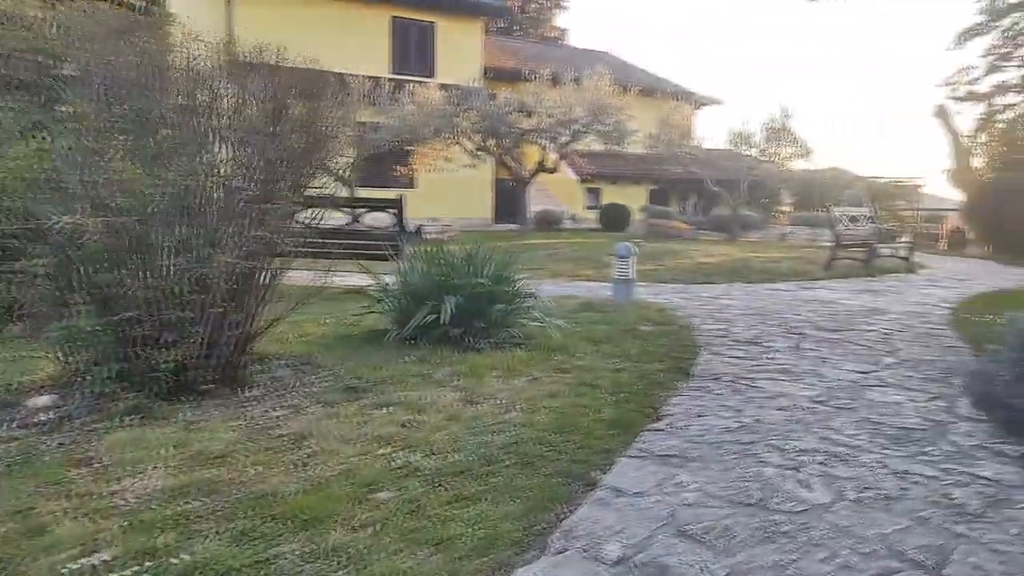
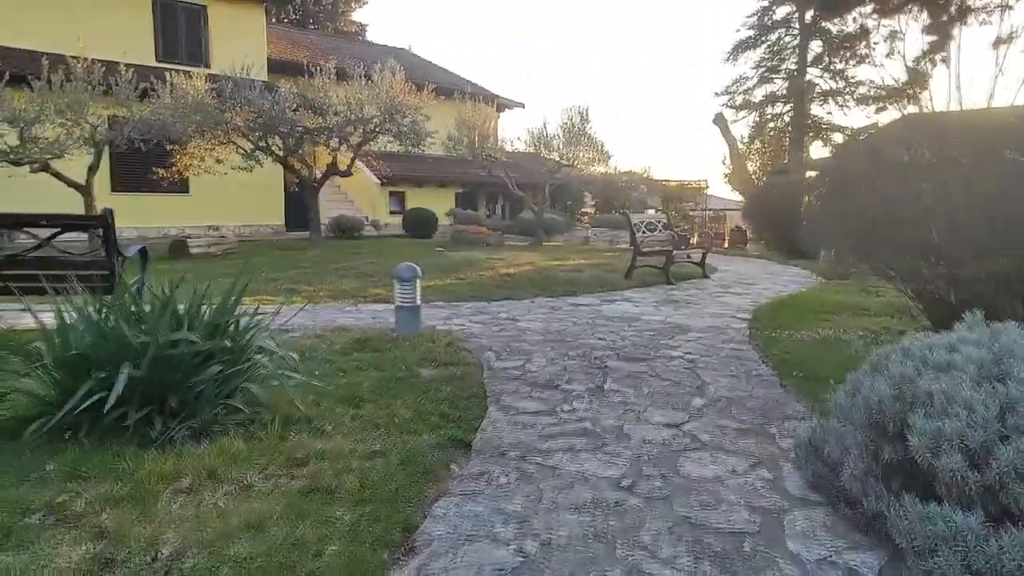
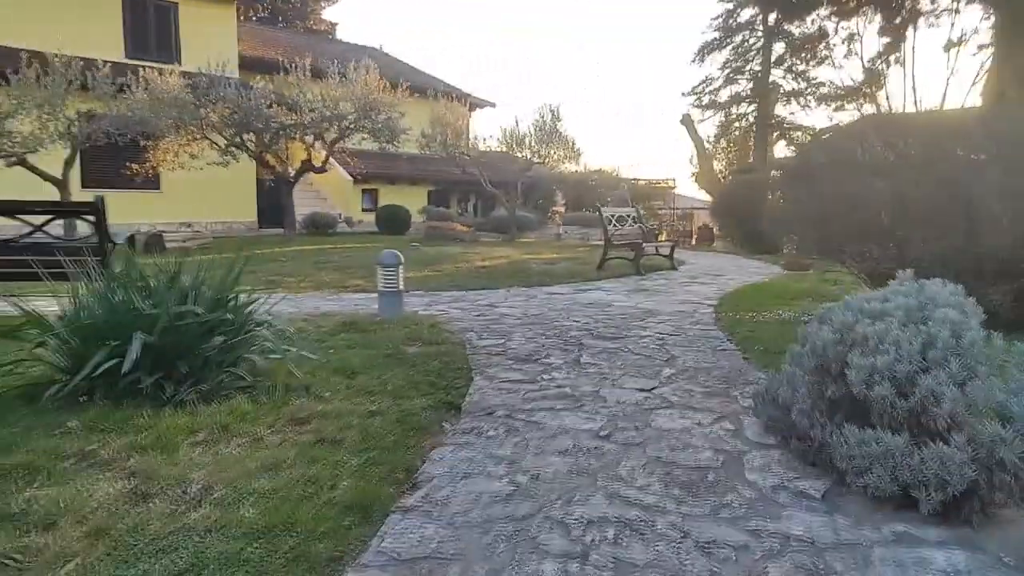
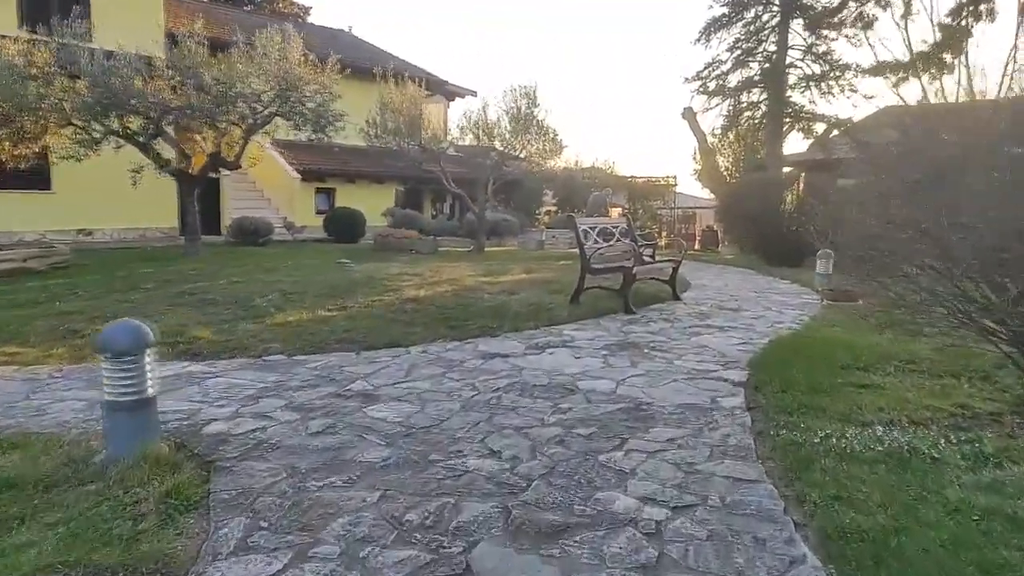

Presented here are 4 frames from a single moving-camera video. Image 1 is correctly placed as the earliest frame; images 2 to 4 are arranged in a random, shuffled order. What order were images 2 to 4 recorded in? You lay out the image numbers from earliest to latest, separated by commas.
3, 2, 4
